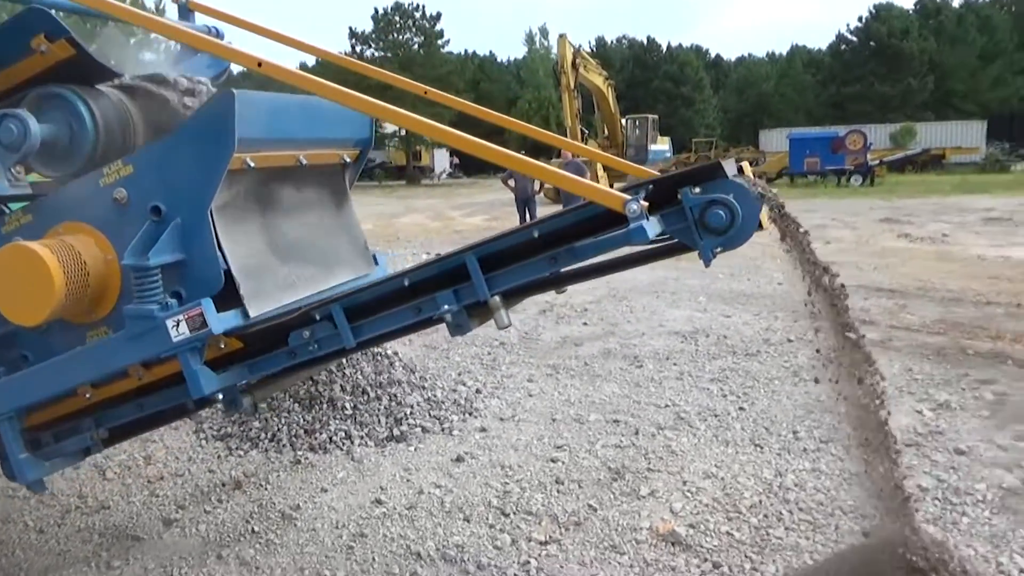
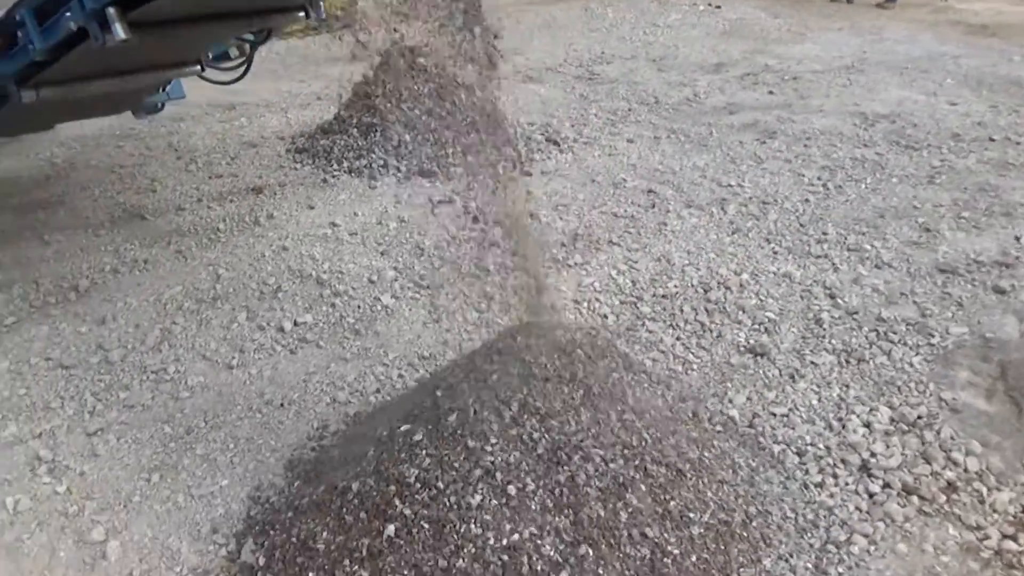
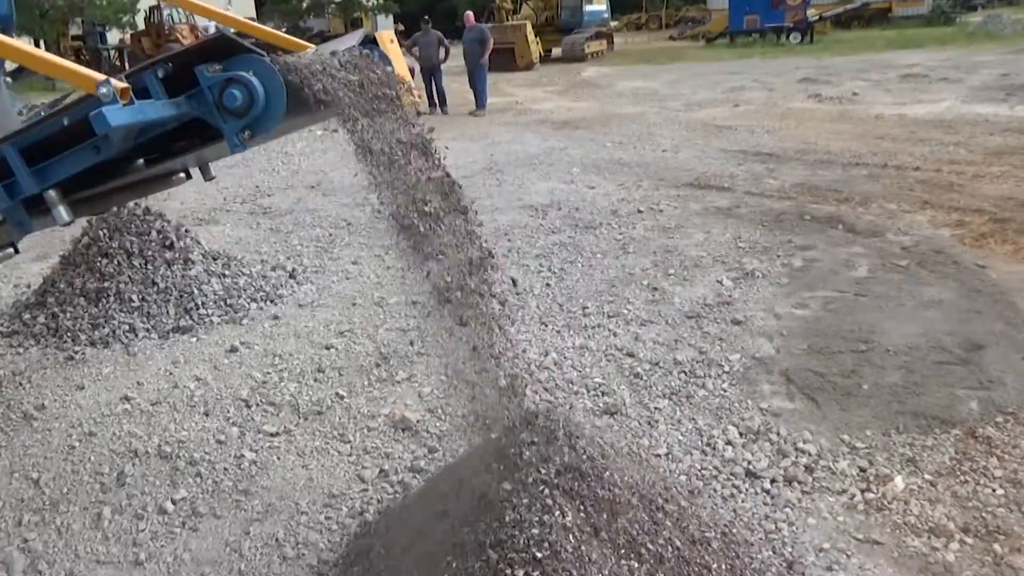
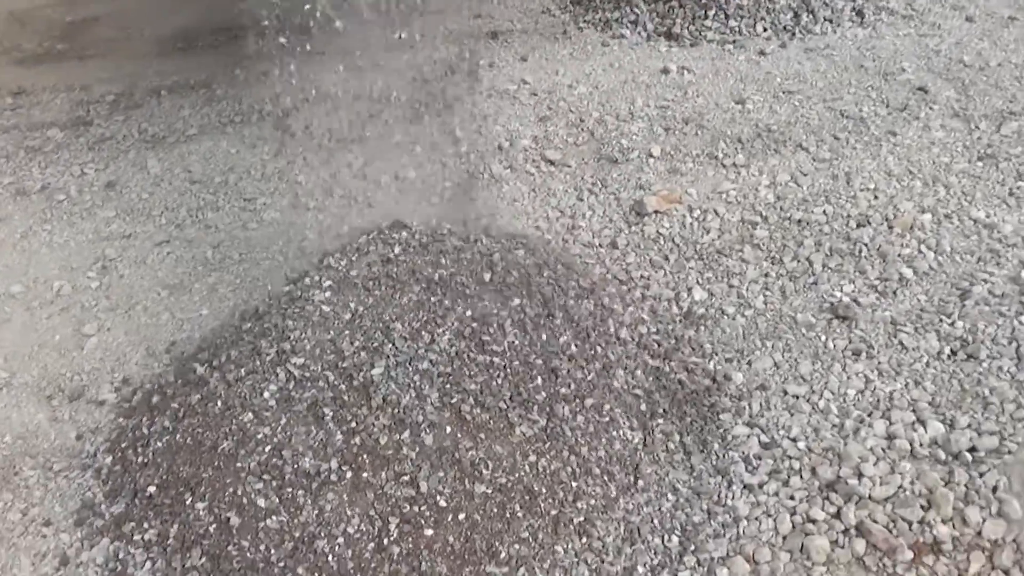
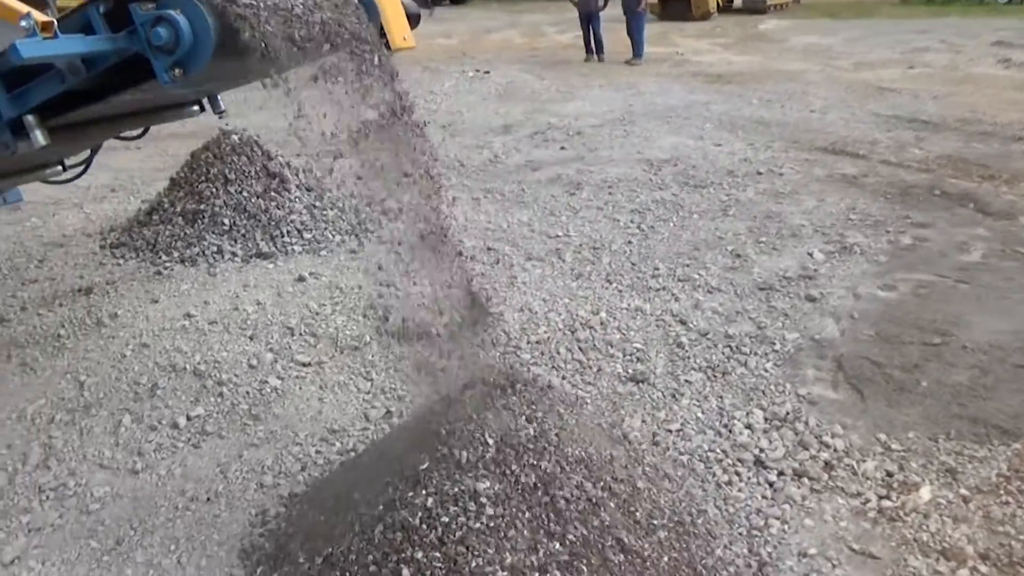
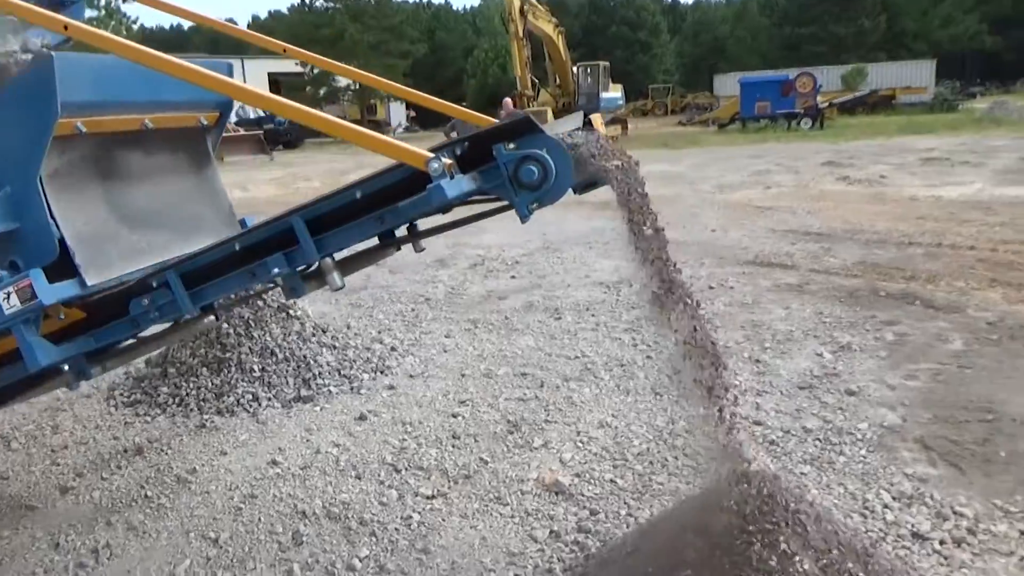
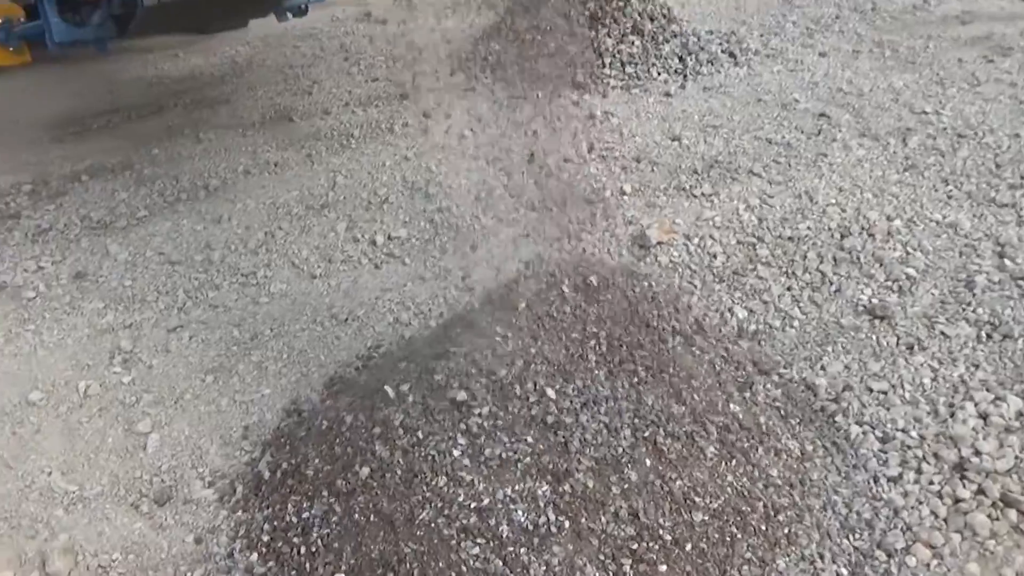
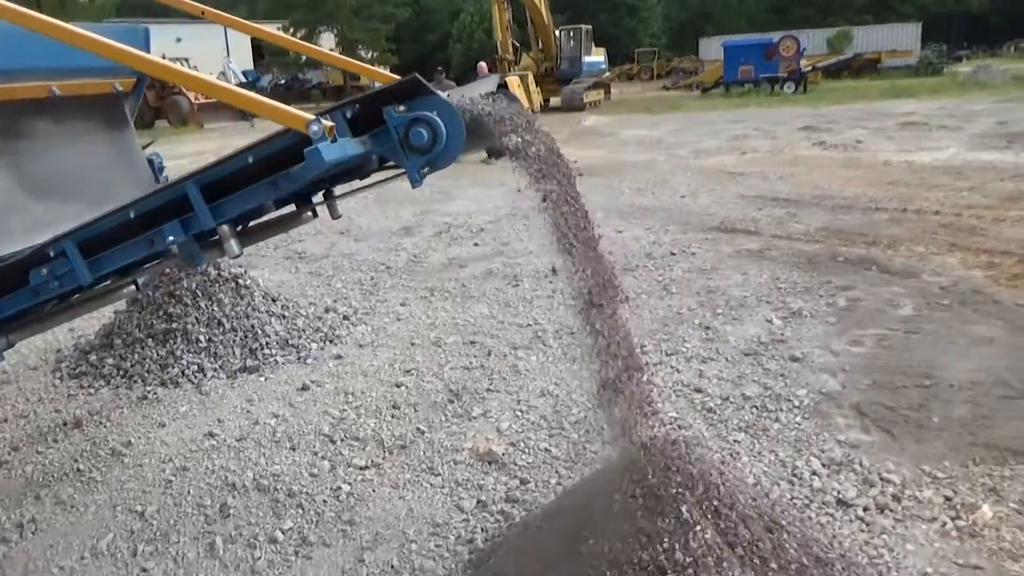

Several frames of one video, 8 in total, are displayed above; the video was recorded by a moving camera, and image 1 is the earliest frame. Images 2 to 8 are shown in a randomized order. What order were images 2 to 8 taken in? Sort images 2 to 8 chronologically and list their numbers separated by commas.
6, 8, 3, 5, 2, 7, 4
